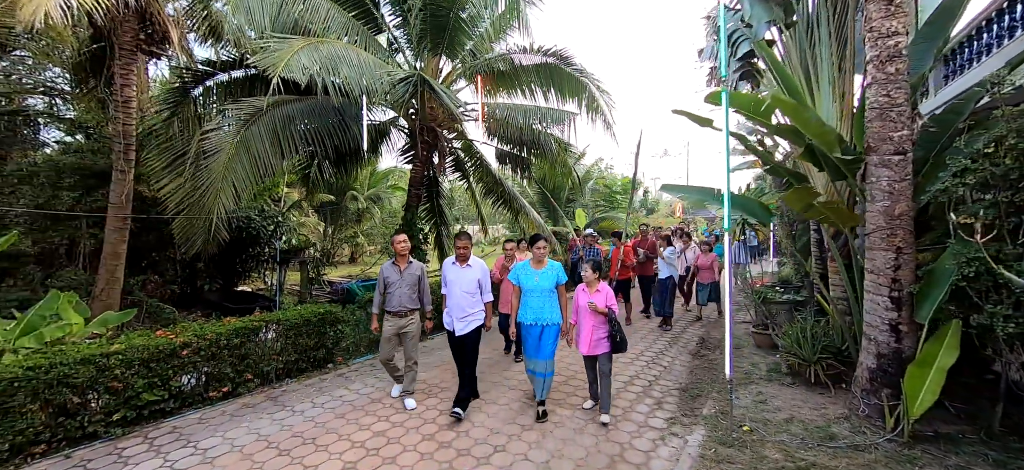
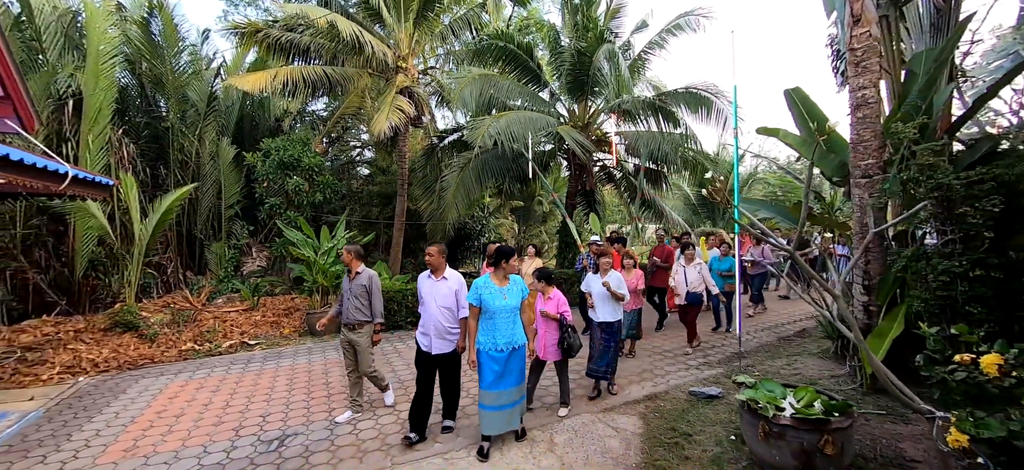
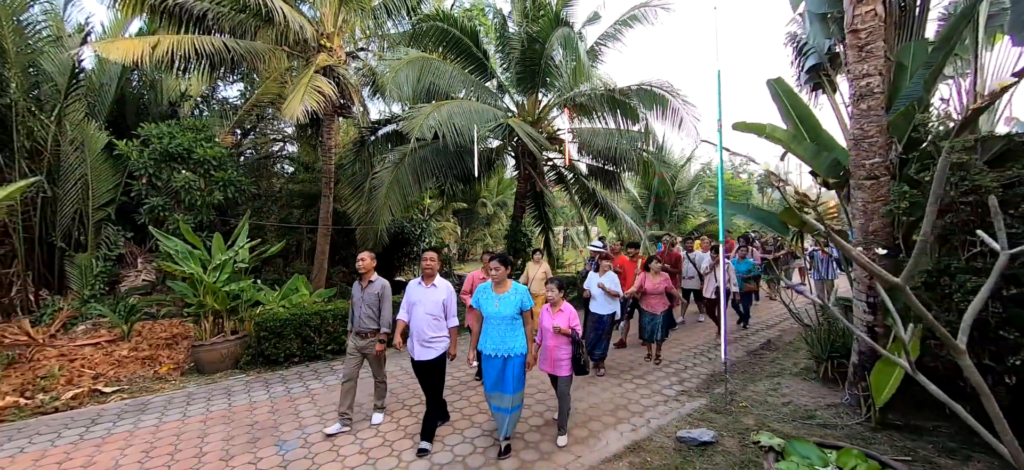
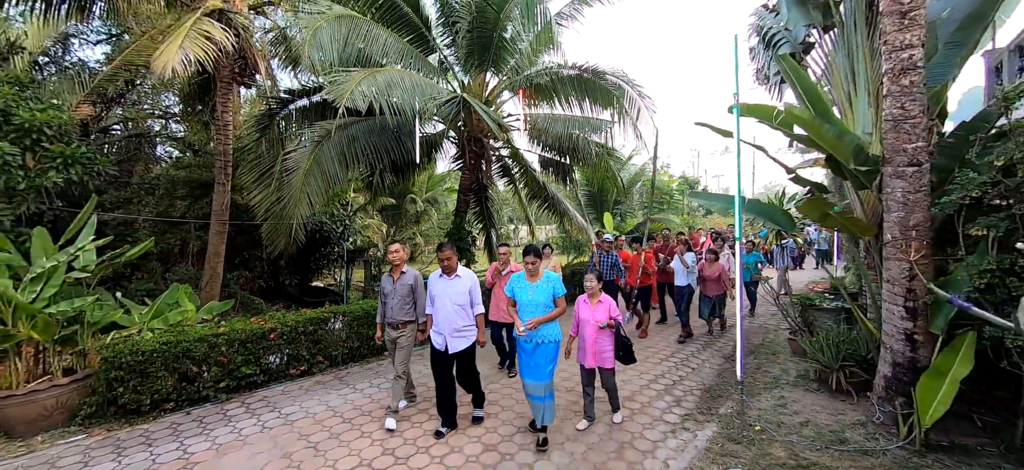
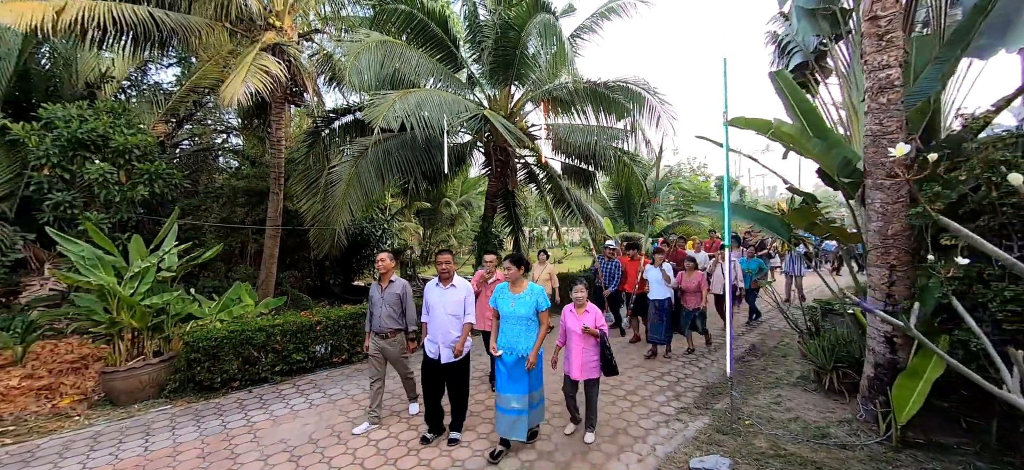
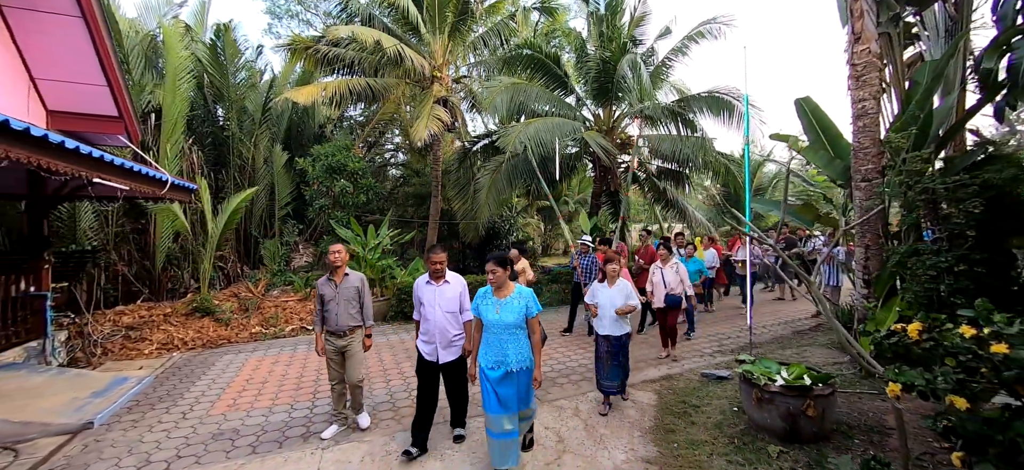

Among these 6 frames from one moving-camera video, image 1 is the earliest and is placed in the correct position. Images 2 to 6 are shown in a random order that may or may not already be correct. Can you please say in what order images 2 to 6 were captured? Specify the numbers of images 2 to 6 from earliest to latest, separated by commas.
4, 5, 3, 2, 6
